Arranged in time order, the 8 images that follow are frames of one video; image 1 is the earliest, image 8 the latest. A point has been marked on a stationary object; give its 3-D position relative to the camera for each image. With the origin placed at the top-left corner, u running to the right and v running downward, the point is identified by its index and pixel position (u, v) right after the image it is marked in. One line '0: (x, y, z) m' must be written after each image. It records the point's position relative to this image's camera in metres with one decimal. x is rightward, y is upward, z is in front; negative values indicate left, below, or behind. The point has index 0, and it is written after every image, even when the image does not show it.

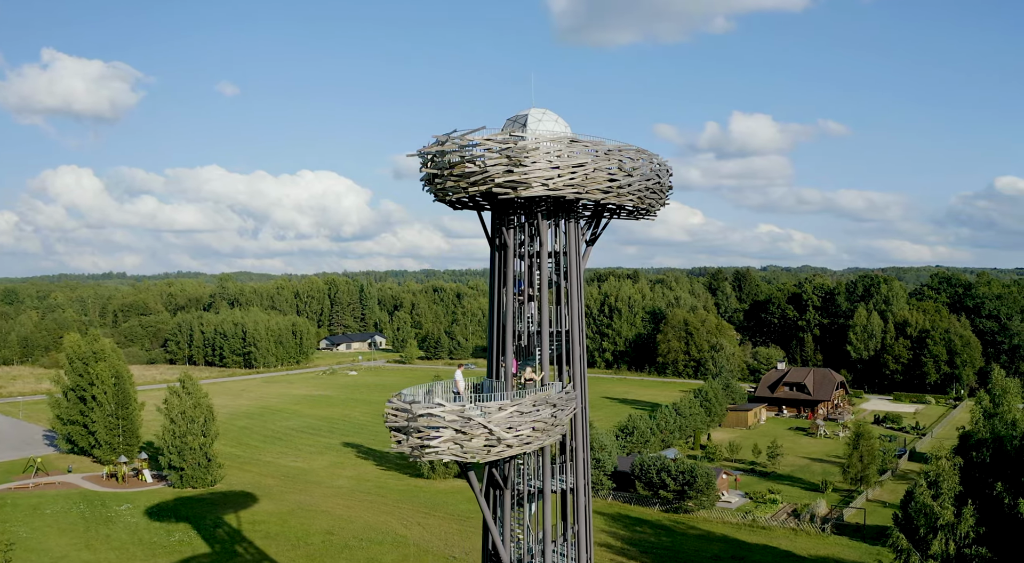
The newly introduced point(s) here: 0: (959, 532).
0: (+10.2, -5.7, +19.4) m
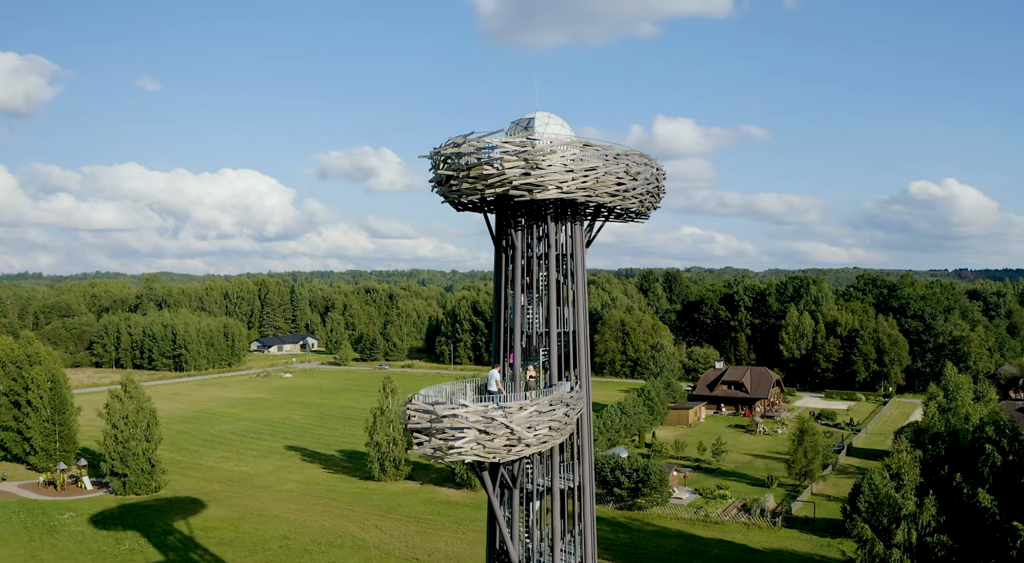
0: (+9.8, -5.7, +20.3) m
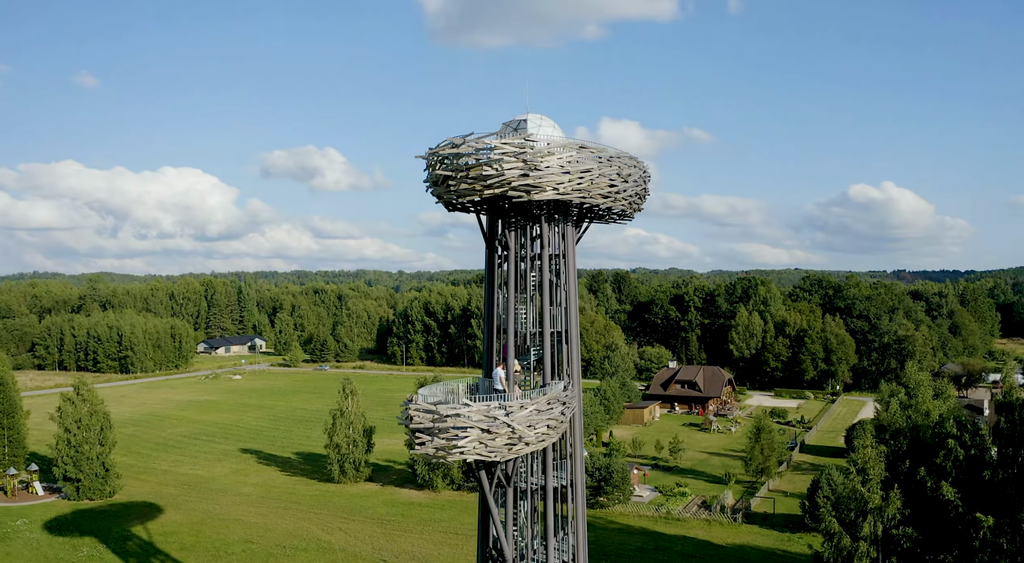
0: (+9.2, -5.7, +20.9) m
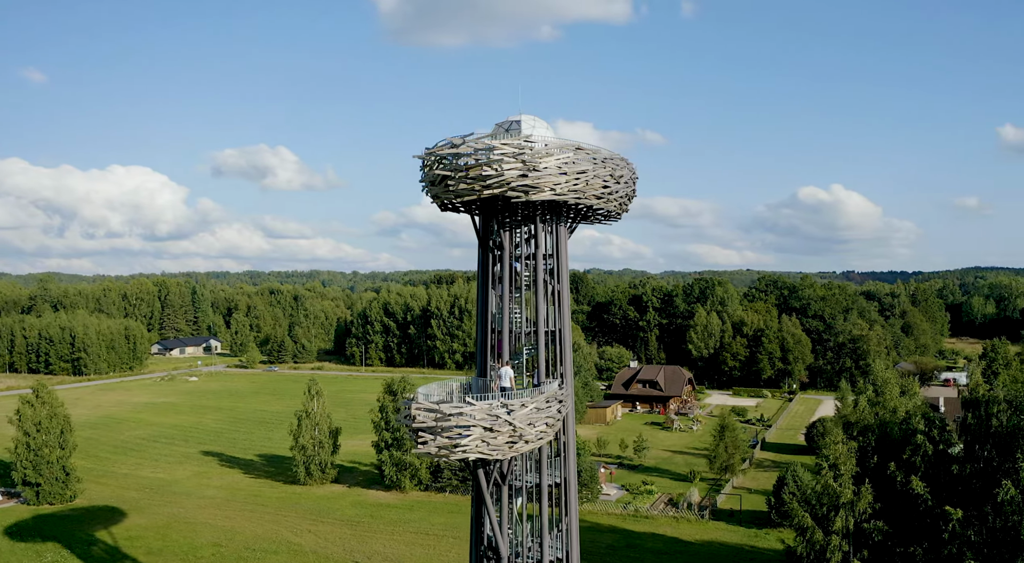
0: (+8.8, -5.7, +21.5) m
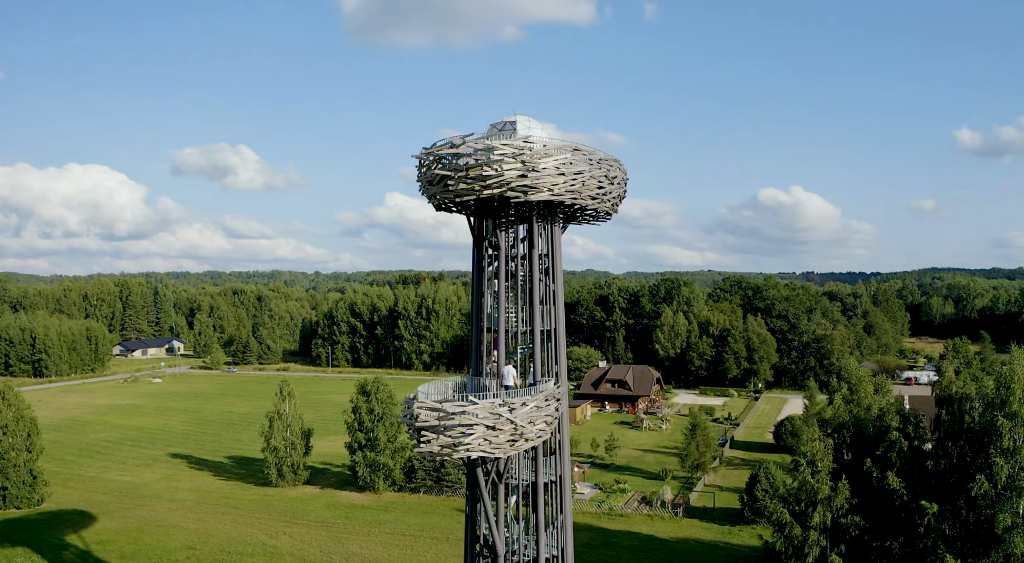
0: (+8.3, -5.8, +21.9) m
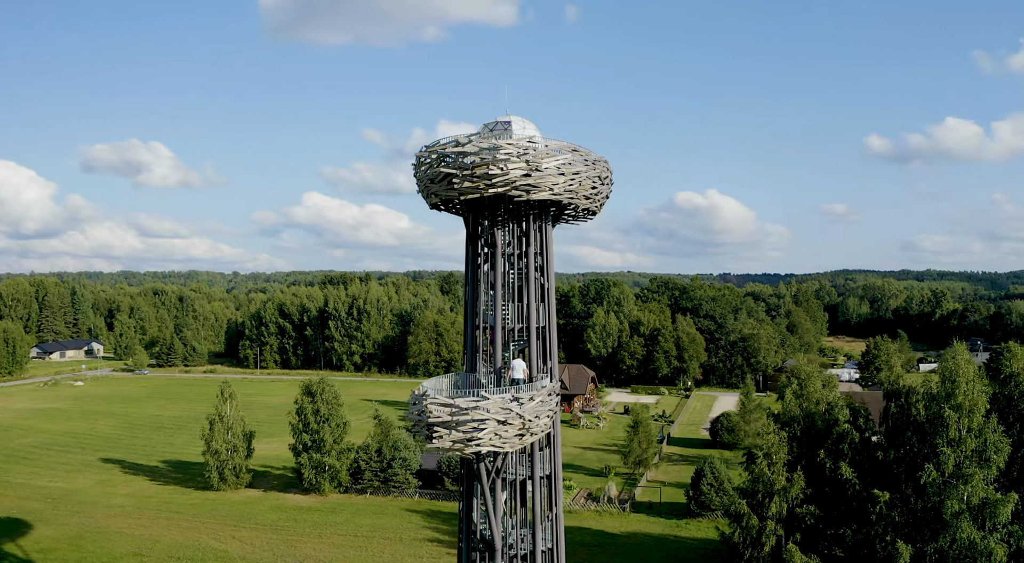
0: (+7.5, -5.7, +22.8) m
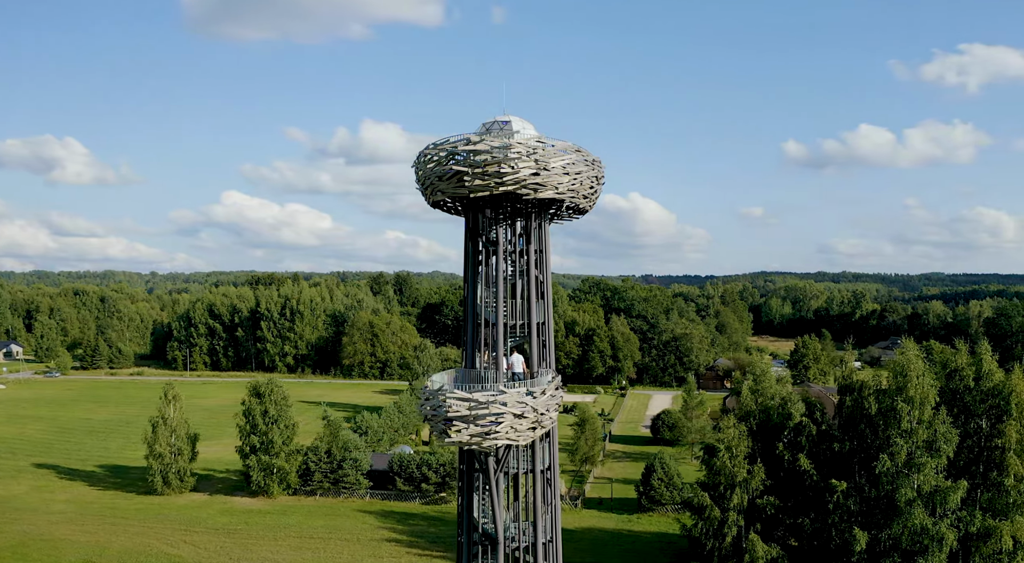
0: (+6.7, -5.8, +23.8) m
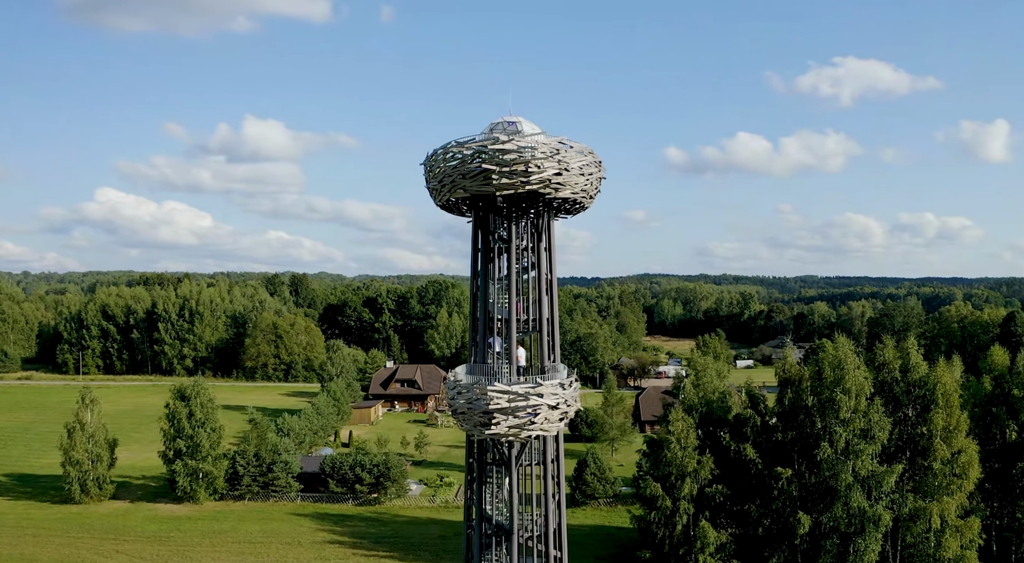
0: (+5.6, -5.8, +25.2) m
